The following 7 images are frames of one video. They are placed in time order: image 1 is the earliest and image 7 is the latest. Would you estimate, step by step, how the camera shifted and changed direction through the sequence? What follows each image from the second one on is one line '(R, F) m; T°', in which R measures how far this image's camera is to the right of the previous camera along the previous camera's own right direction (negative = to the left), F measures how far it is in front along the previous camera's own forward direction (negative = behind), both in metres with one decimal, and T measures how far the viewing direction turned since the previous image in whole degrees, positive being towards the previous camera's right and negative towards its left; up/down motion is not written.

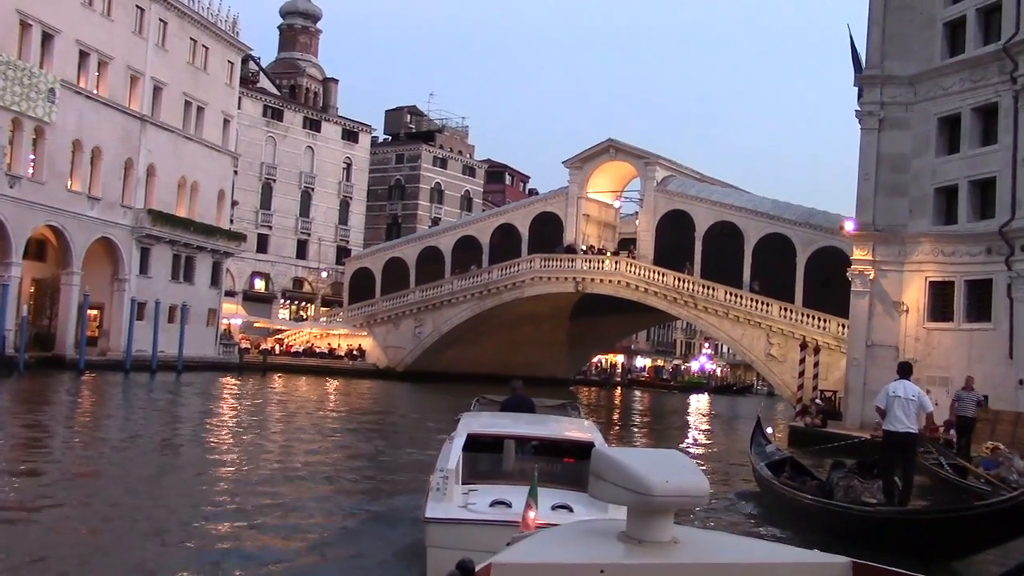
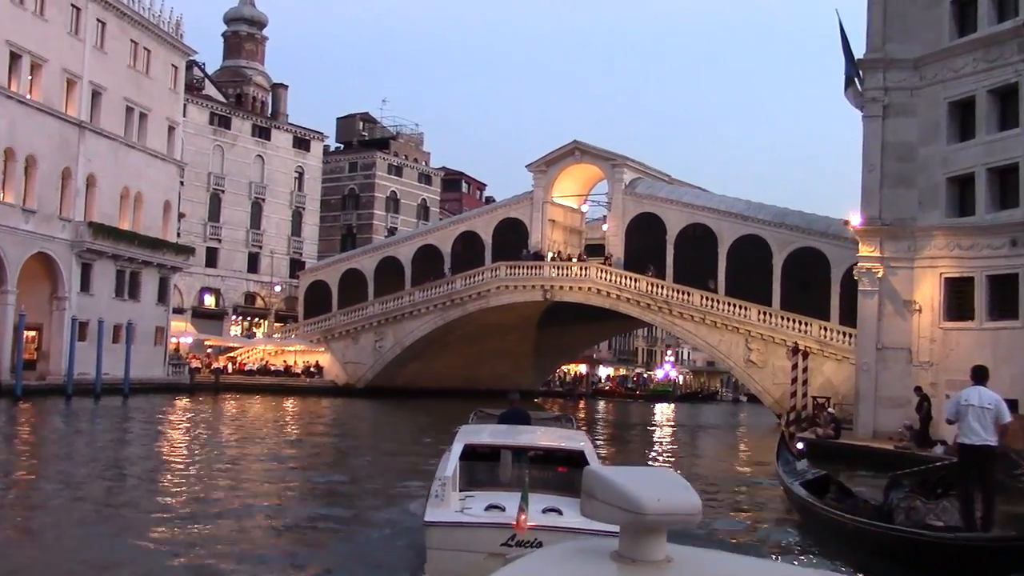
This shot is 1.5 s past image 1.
(-0.6, +2.1) m; +3°
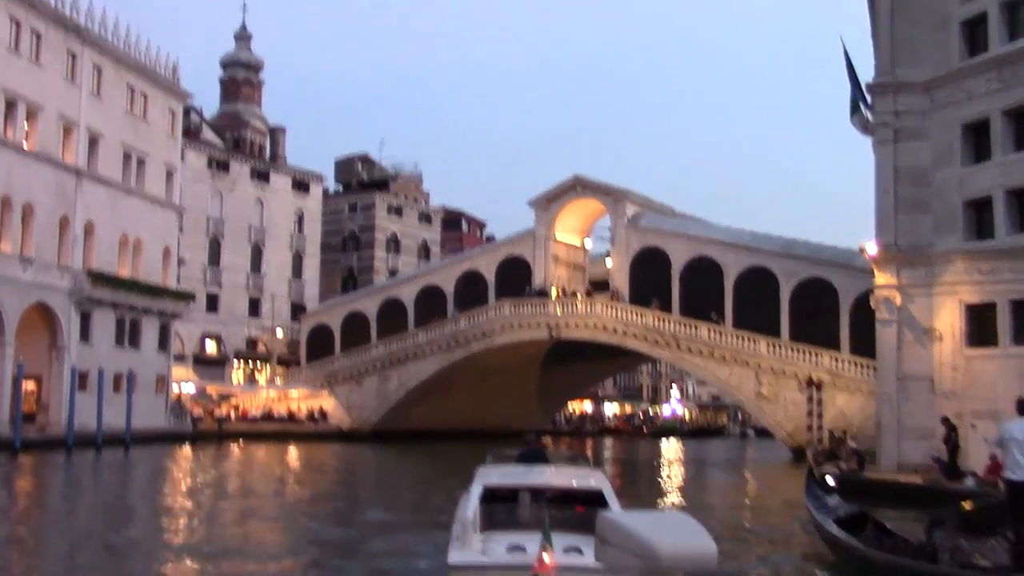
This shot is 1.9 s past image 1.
(-0.2, +0.5) m; 0°
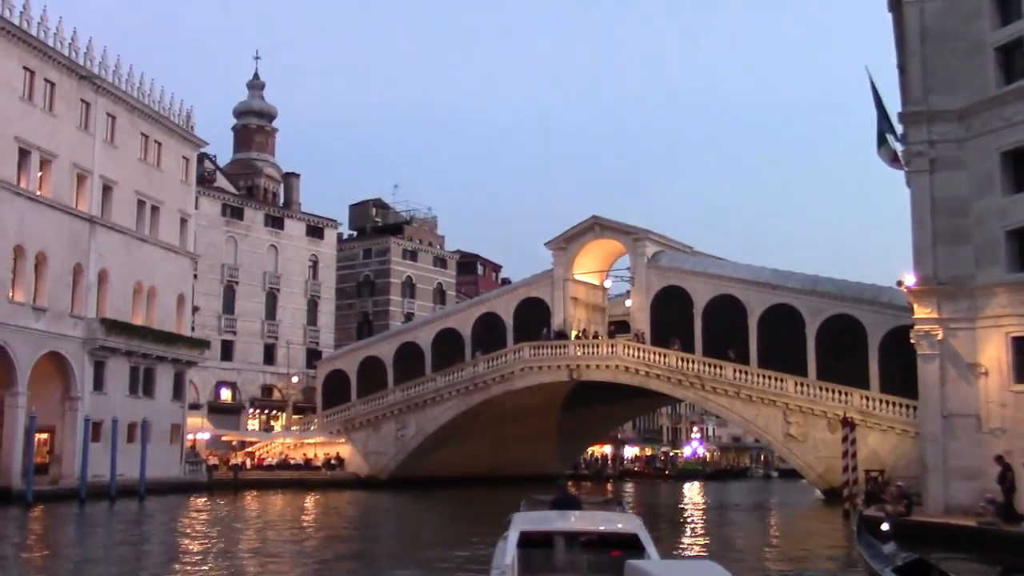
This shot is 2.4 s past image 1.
(-0.3, +0.7) m; -1°
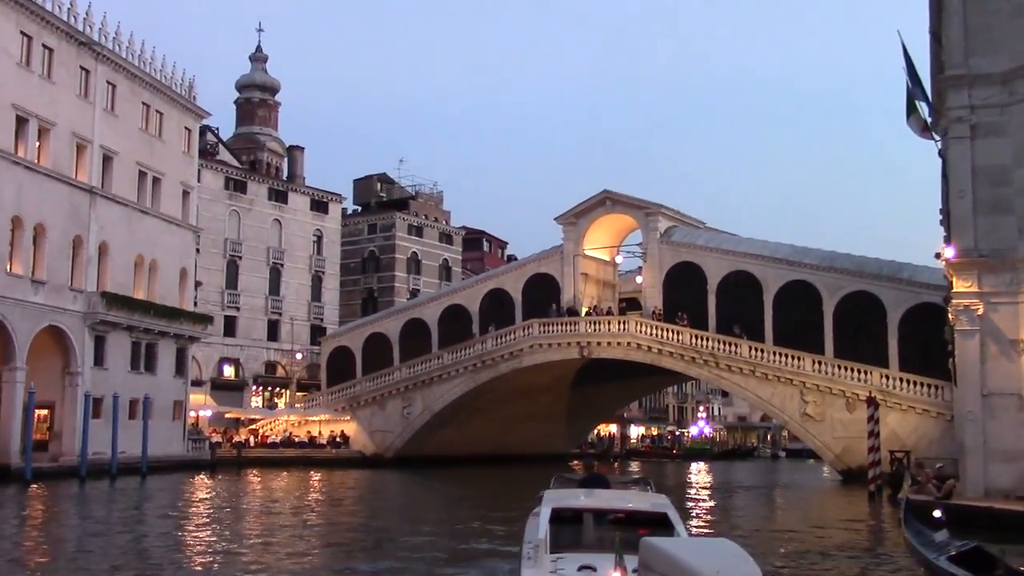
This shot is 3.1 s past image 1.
(-0.3, +1.0) m; 0°
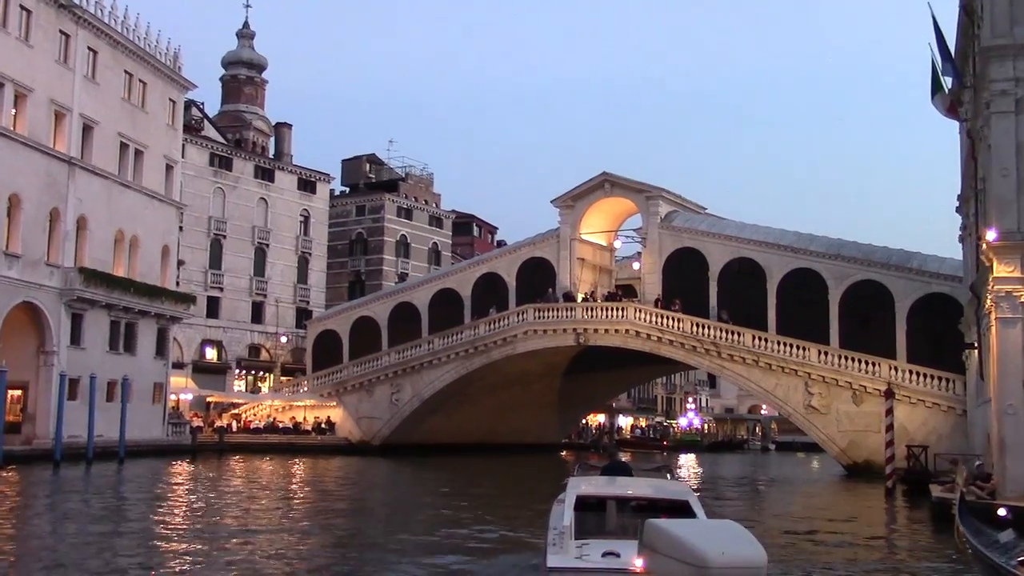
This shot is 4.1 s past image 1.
(-0.5, +1.4) m; +1°
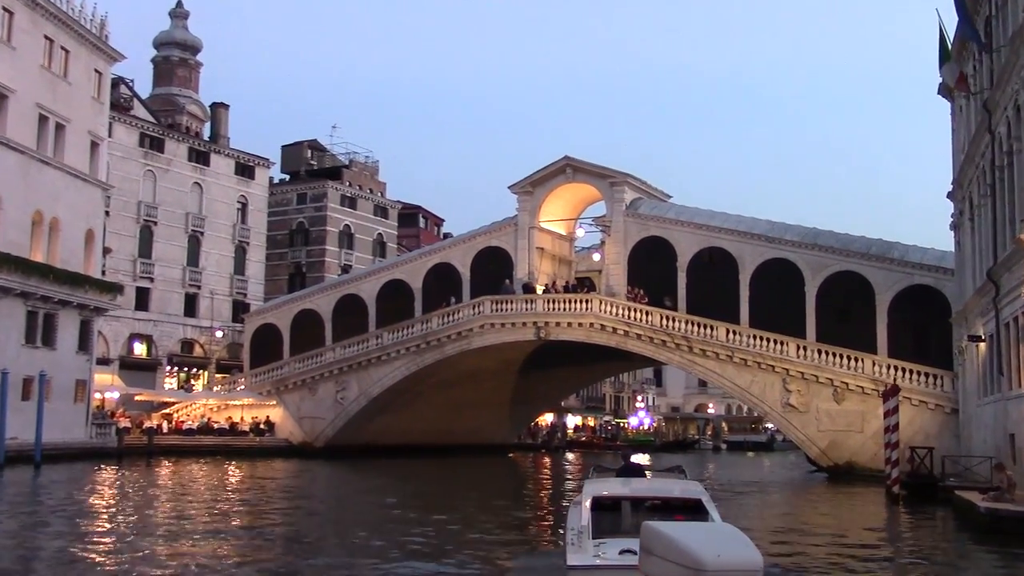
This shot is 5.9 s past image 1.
(-0.7, +2.7) m; +3°
